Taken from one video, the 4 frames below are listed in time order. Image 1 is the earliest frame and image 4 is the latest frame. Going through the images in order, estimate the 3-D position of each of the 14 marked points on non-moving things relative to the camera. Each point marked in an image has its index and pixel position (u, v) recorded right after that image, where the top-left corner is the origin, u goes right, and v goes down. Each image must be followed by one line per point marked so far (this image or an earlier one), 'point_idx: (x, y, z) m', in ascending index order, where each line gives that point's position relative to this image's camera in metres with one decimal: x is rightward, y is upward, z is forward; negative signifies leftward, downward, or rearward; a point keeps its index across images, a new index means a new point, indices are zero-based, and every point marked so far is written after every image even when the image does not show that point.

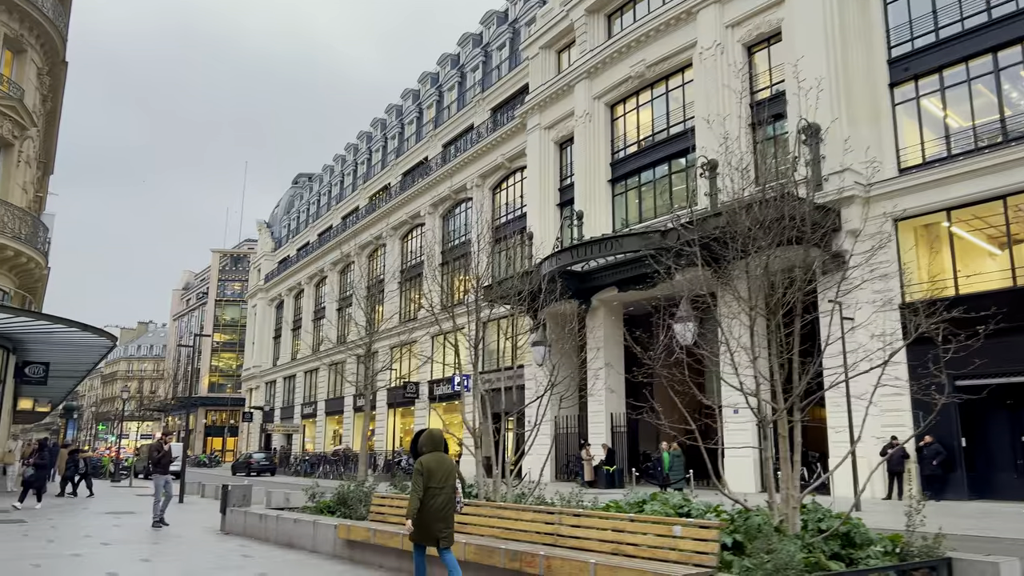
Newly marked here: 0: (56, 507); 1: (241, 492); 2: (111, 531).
0: (-9.6, -4.6, +16.3) m
1: (-4.3, -3.2, +12.1) m
2: (-6.1, -3.7, +11.7) m
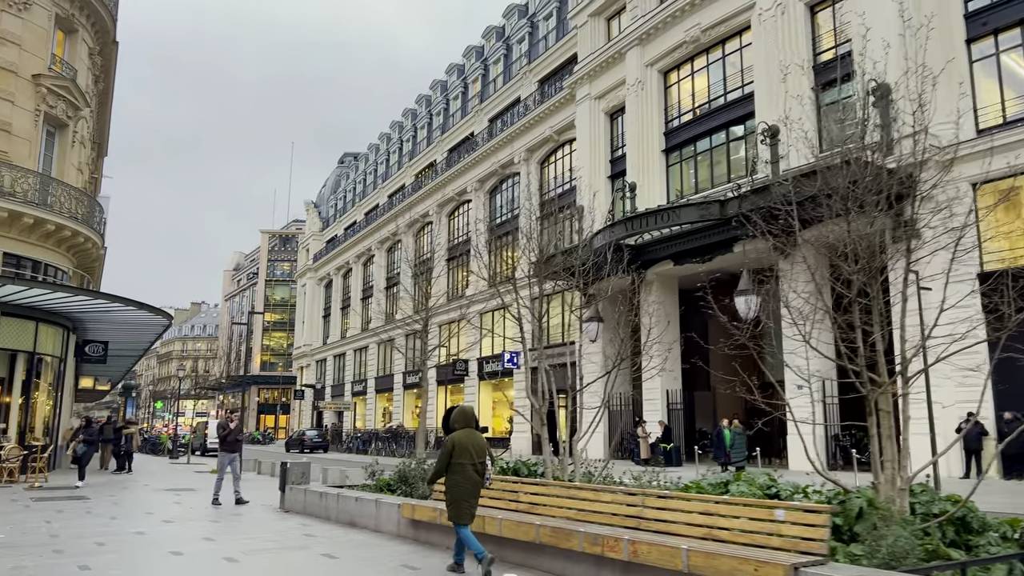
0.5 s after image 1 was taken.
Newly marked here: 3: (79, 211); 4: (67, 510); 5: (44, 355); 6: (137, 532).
0: (-8.4, -4.2, +16.4) m
1: (-3.3, -2.8, +12.0) m
2: (-5.1, -3.3, +11.7) m
3: (-11.1, +2.0, +19.8) m
4: (-6.6, -3.3, +11.4) m
5: (-12.0, -1.7, +19.8) m
6: (-4.4, -2.9, +9.2) m
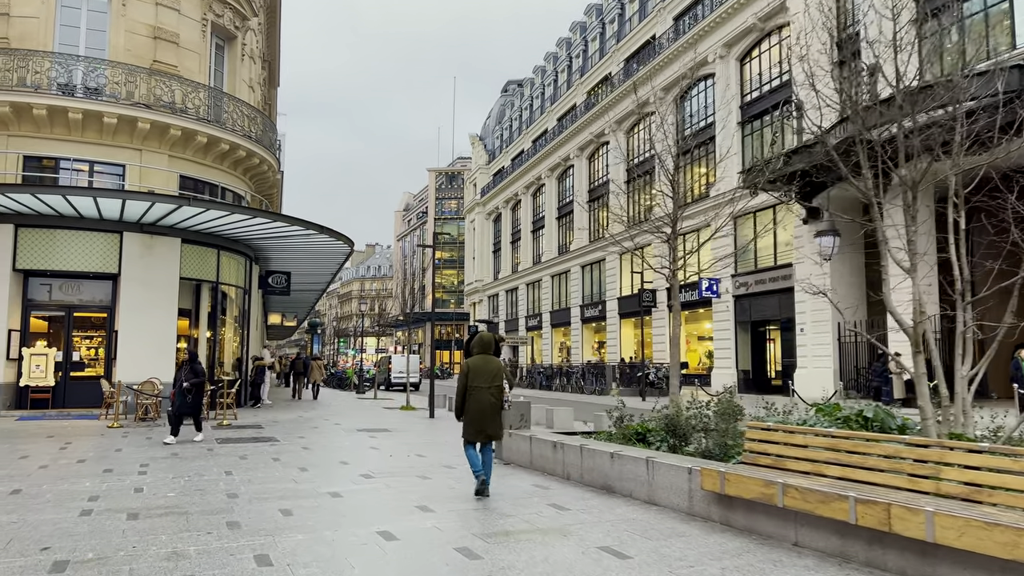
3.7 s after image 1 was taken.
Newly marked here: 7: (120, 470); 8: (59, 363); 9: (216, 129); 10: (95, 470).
0: (-4.0, -2.6, +15.0) m
1: (+0.1, -1.5, +9.4) m
2: (-1.8, -2.1, +9.6) m
3: (-6.2, +3.8, +18.3) m
4: (-3.2, -2.1, +9.6) m
5: (-6.9, 0.0, +18.8) m
6: (-1.6, -1.9, +7.0) m
7: (-4.3, -2.0, +8.4) m
8: (-9.2, -1.5, +15.6) m
9: (-6.5, +3.5, +16.9) m
10: (-4.6, -2.0, +8.4) m
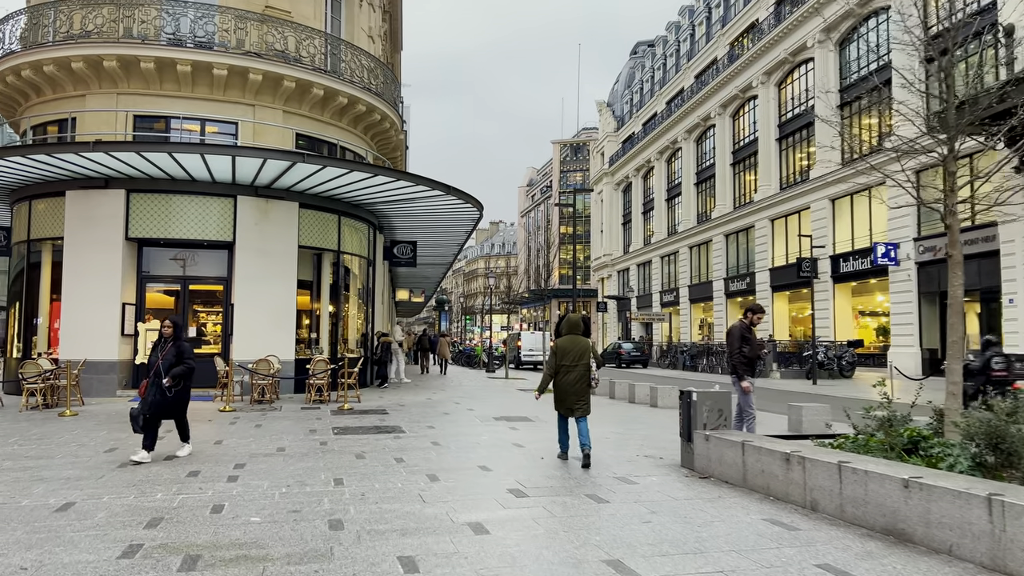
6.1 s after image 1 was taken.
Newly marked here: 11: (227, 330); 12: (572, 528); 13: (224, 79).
0: (-1.3, -2.0, +13.1) m
1: (+1.8, -1.0, +6.9) m
2: (0.0, -1.7, +7.4) m
3: (-3.0, +4.4, +16.6) m
4: (-1.4, -1.7, +7.6) m
5: (-3.6, +0.7, +17.2) m
6: (-0.2, -1.5, +4.8) m
7: (-2.6, -1.6, +6.6) m
8: (-6.3, -1.0, +14.5) m
9: (-3.5, +4.1, +15.2) m
10: (-2.9, -1.6, +6.7) m
11: (-5.4, -0.8, +14.7) m
12: (+0.4, -1.5, +4.8) m
13: (-5.3, +3.8, +14.2) m
